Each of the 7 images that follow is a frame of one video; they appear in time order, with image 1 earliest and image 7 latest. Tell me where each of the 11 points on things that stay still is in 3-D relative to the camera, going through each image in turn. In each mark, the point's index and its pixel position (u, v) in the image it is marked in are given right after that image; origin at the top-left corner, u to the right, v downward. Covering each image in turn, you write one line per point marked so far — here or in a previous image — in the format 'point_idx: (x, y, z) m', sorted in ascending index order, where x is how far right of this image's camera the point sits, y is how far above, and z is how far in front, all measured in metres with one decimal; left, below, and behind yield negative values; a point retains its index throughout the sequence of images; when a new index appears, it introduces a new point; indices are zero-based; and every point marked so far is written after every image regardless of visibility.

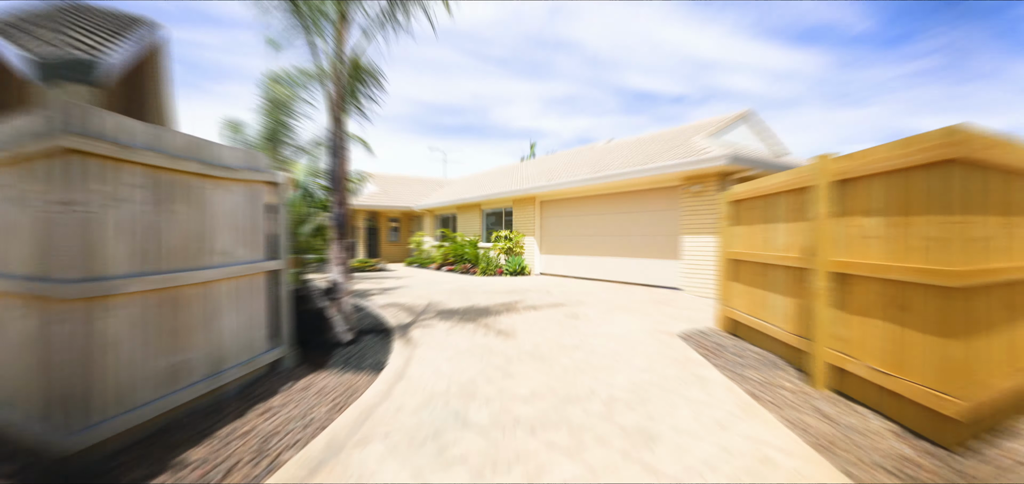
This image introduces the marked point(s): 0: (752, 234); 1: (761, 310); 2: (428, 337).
0: (+2.9, 0.0, +5.7) m
1: (+2.9, -0.7, +5.5) m
2: (-1.0, -1.1, +5.9) m
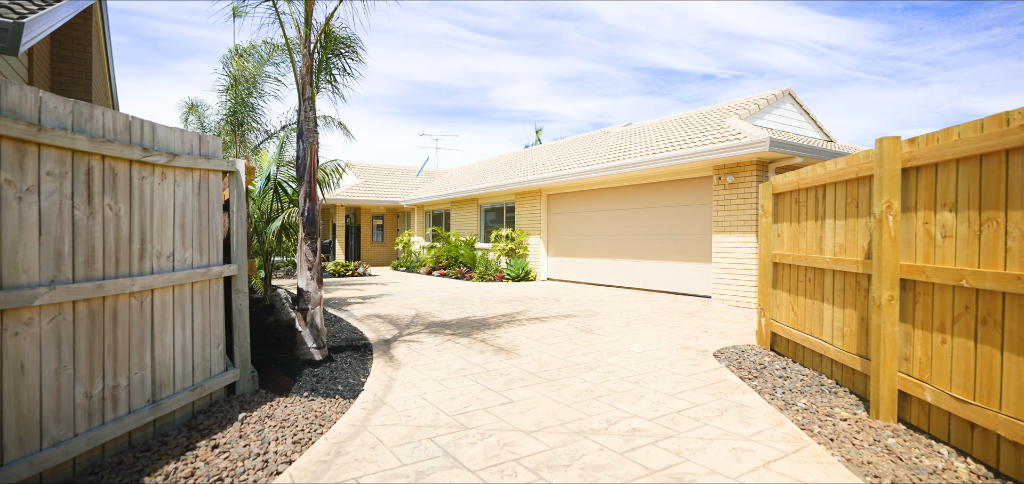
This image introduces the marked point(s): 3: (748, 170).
0: (+2.9, -0.1, +5.2) m
1: (+2.9, -0.8, +4.9) m
2: (-1.0, -1.2, +5.3) m
3: (+4.1, +1.2, +8.7) m
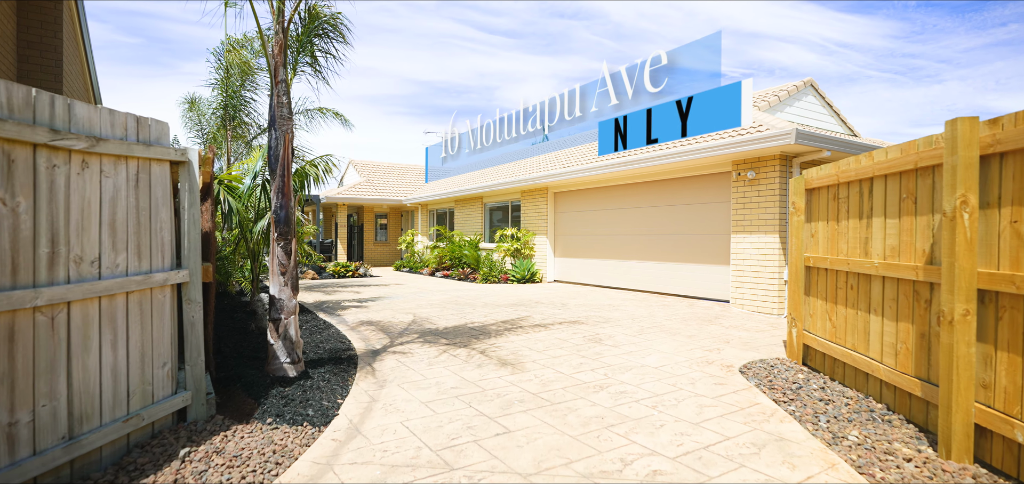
0: (+2.9, -0.1, +4.5) m
1: (+2.9, -0.8, +4.3) m
2: (-1.0, -1.2, +4.7) m
3: (+4.1, +1.2, +8.1) m
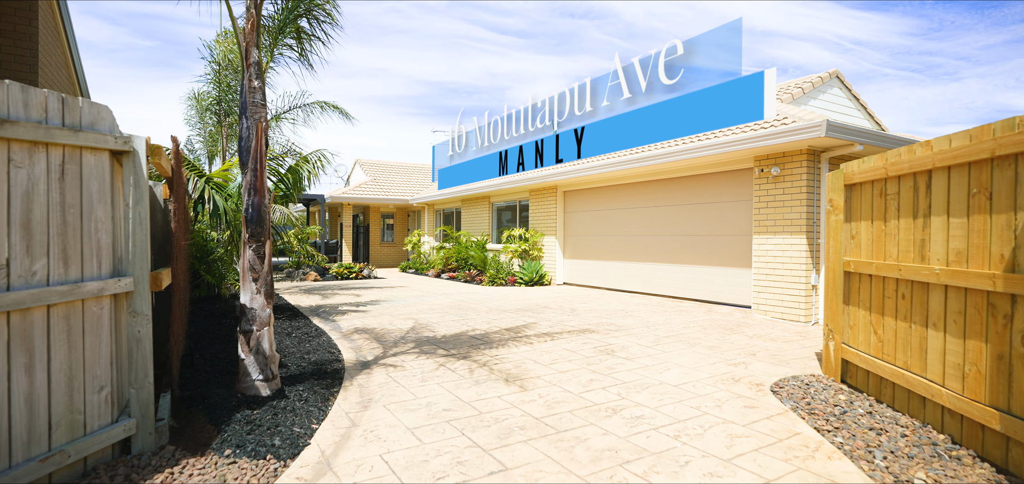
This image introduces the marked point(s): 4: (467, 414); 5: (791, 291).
0: (+2.9, -0.1, +4.0) m
1: (+2.9, -0.8, +3.8) m
2: (-1.0, -1.2, +4.2) m
3: (+4.2, +1.2, +7.5) m
4: (-0.3, -1.2, +3.6) m
5: (+4.2, -0.7, +7.6) m
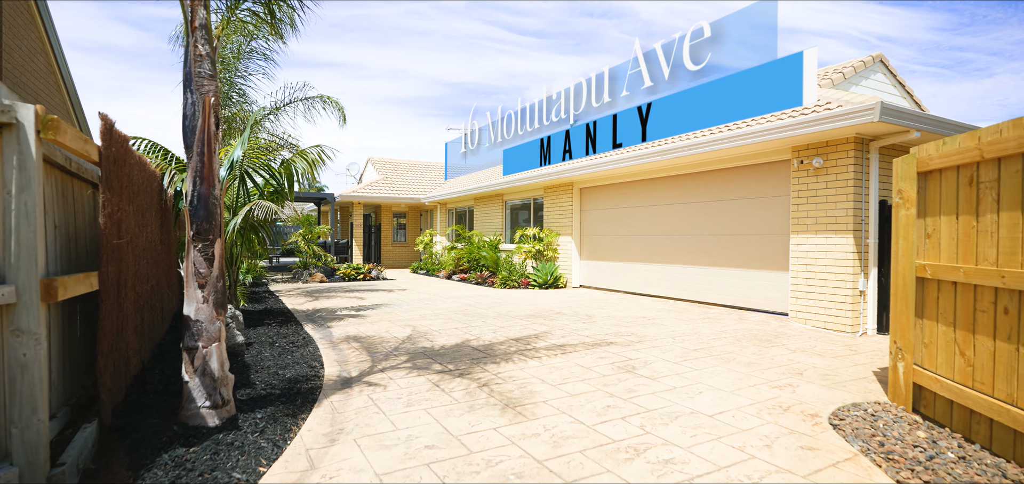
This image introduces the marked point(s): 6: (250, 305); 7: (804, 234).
0: (+2.9, -0.1, +3.2) m
1: (+2.9, -0.8, +3.0) m
2: (-1.0, -1.2, +3.6) m
3: (+4.3, +1.2, +6.6) m
4: (-0.3, -1.2, +2.9) m
5: (+4.3, -0.7, +6.7) m
6: (-4.4, -1.0, +8.4) m
7: (+4.1, +0.1, +7.1) m
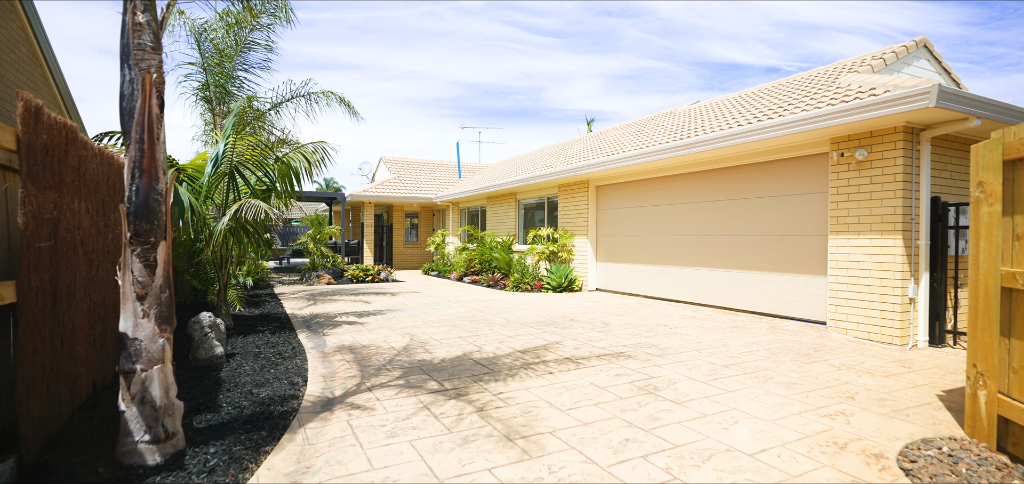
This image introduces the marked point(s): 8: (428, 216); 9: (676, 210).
0: (+2.9, -0.1, +2.5) m
1: (+2.8, -0.8, +2.3) m
2: (-1.0, -1.2, +3.1) m
3: (+4.4, +1.2, +5.9) m
4: (-0.4, -1.2, +2.4) m
5: (+4.4, -0.8, +6.0) m
6: (-4.2, -1.1, +8.0) m
7: (+4.2, +0.1, +6.4) m
8: (-3.3, +1.0, +19.9) m
9: (+3.2, +0.6, +8.5) m
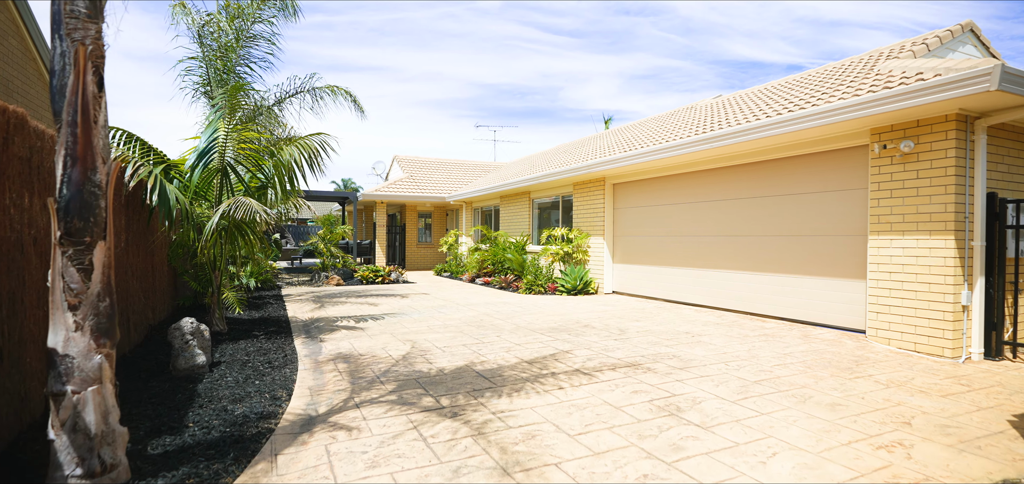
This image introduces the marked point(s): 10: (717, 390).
0: (+2.9, -0.1, +2.0) m
1: (+2.8, -0.8, +1.8) m
2: (-1.0, -1.2, +2.7) m
3: (+4.5, +1.2, +5.3) m
4: (-0.4, -1.2, +1.9) m
5: (+4.5, -0.8, +5.5) m
6: (-4.0, -1.1, +7.7) m
7: (+4.3, +0.1, +5.9) m
8: (-2.7, +1.0, +19.5) m
9: (+3.4, +0.6, +8.0) m
10: (+1.6, -1.2, +4.0) m
